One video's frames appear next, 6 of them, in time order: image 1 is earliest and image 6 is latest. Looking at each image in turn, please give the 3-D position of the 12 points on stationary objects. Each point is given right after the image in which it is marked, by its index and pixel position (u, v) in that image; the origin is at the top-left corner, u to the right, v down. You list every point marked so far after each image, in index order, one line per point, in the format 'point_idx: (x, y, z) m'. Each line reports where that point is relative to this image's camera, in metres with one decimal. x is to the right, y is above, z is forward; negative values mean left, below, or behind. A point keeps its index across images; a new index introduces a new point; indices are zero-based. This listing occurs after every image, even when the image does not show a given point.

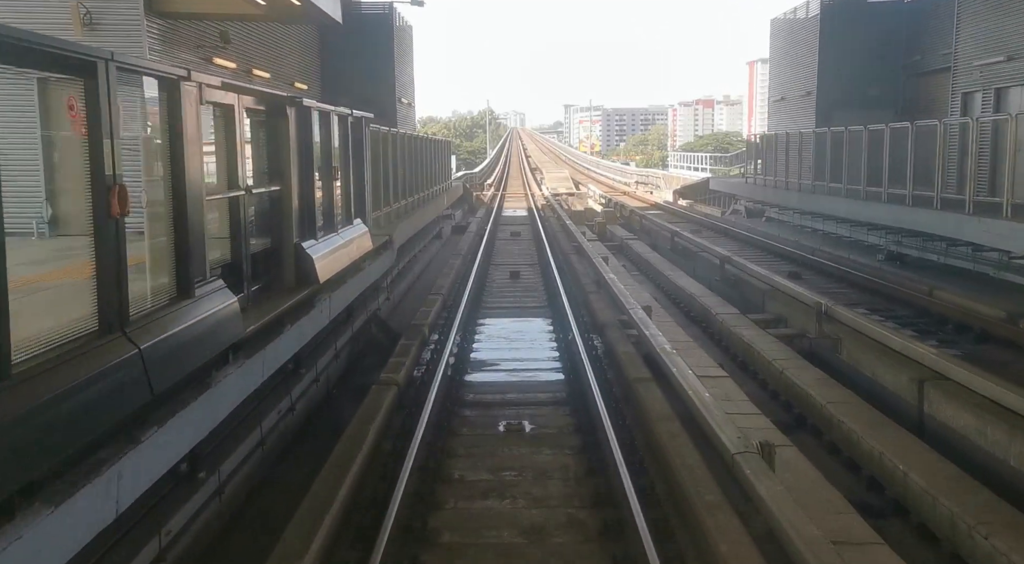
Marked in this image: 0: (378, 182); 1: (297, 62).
0: (-1.8, +1.3, +12.8) m
1: (-4.1, +4.2, +18.9) m
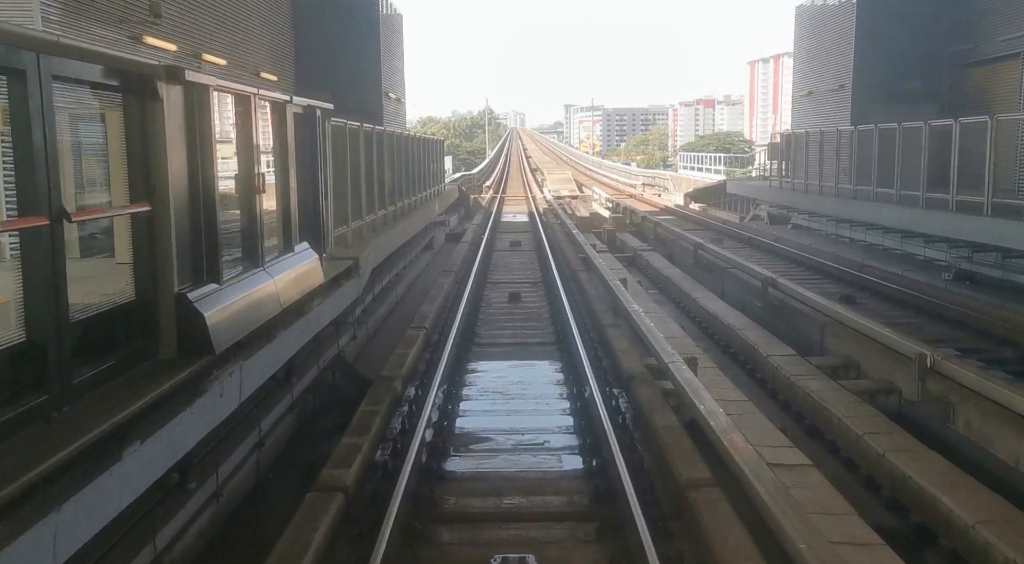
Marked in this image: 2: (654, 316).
0: (-1.8, +1.0, +10.4) m
1: (-4.1, +3.9, +16.5) m
2: (+1.7, -0.4, +11.8) m
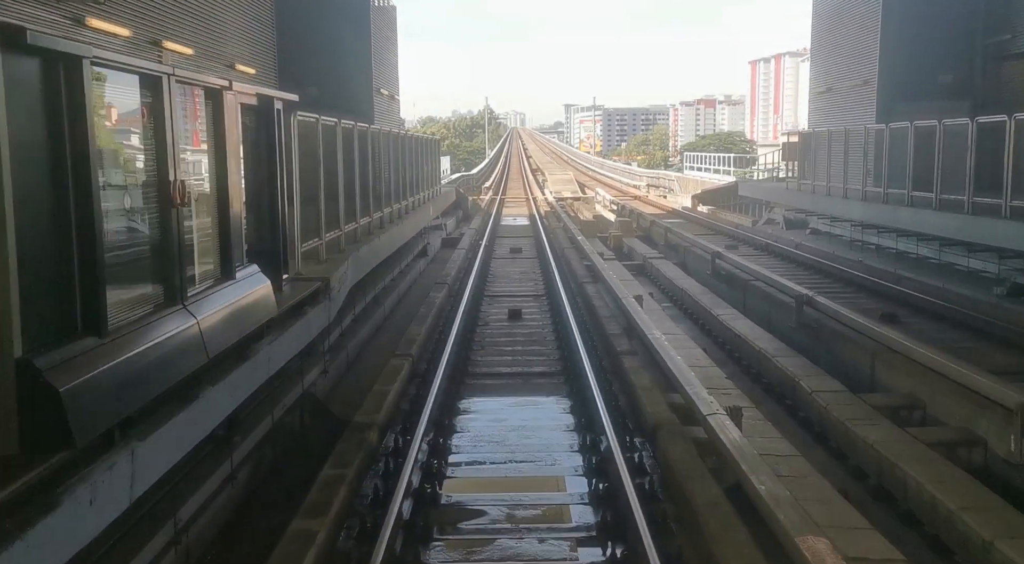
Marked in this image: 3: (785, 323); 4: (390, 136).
0: (-1.8, +0.8, +9.0) m
1: (-4.1, +3.7, +15.0) m
2: (+1.7, -0.6, +10.3) m
3: (+3.2, -0.5, +11.6) m
4: (-2.0, +2.4, +16.5) m
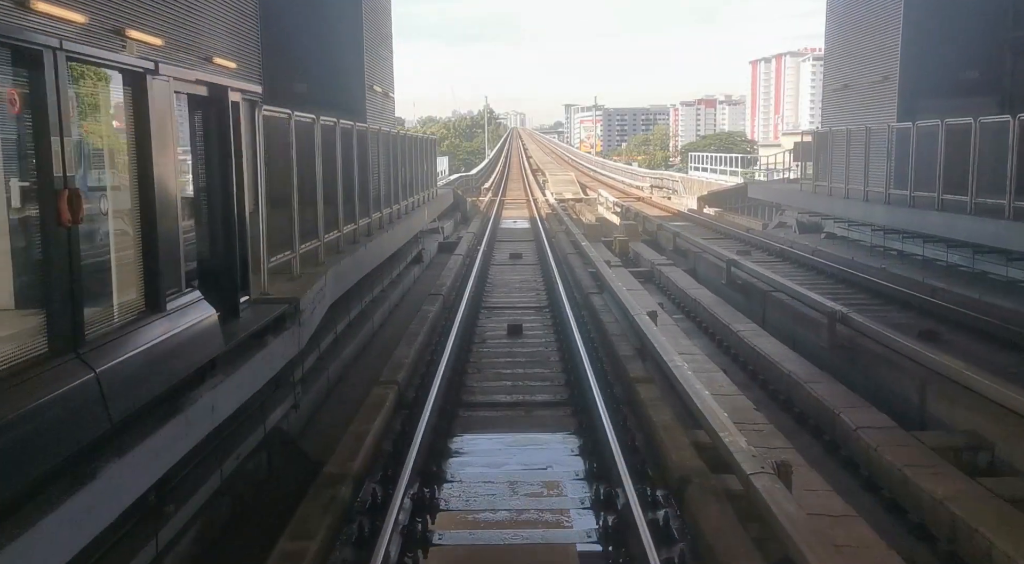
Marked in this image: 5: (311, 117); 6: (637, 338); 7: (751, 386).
0: (-1.8, +0.6, +7.9) m
1: (-4.1, +3.6, +14.0) m
2: (+1.7, -0.8, +9.3) m
3: (+3.2, -0.6, +10.6) m
4: (-2.0, +2.3, +15.4) m
5: (-1.8, +1.5, +8.7) m
6: (+1.2, -0.6, +9.8) m
7: (+2.3, -1.0, +9.5) m
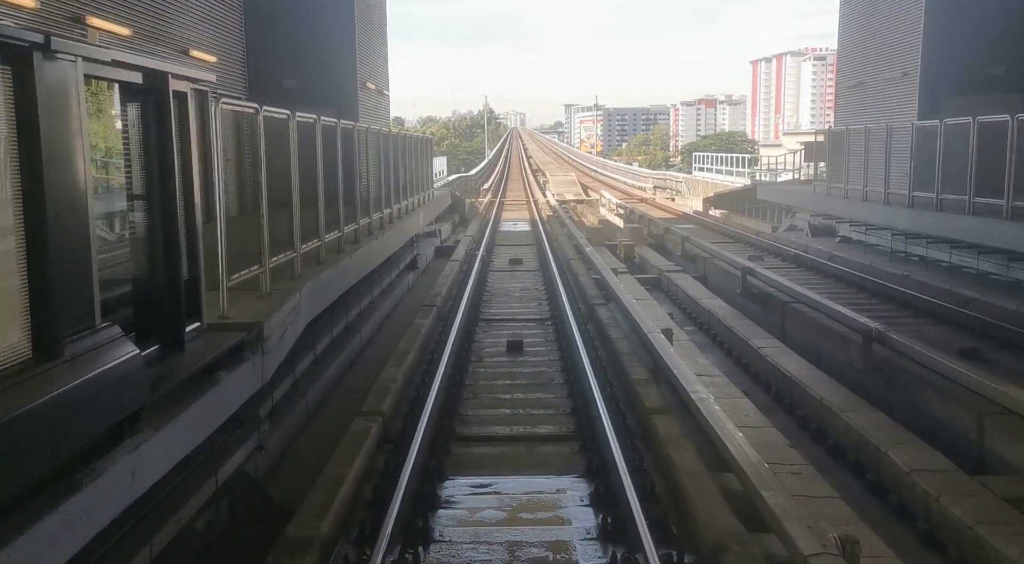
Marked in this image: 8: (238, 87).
0: (-1.8, +0.5, +7.0) m
1: (-4.1, +3.4, +13.0) m
2: (+1.7, -0.9, +8.3) m
3: (+3.2, -0.7, +9.6) m
4: (-2.0, +2.2, +14.5) m
5: (-1.8, +1.3, +7.8) m
6: (+1.2, -0.7, +8.9) m
7: (+2.3, -1.1, +8.6) m
8: (-4.1, +2.9, +14.7) m
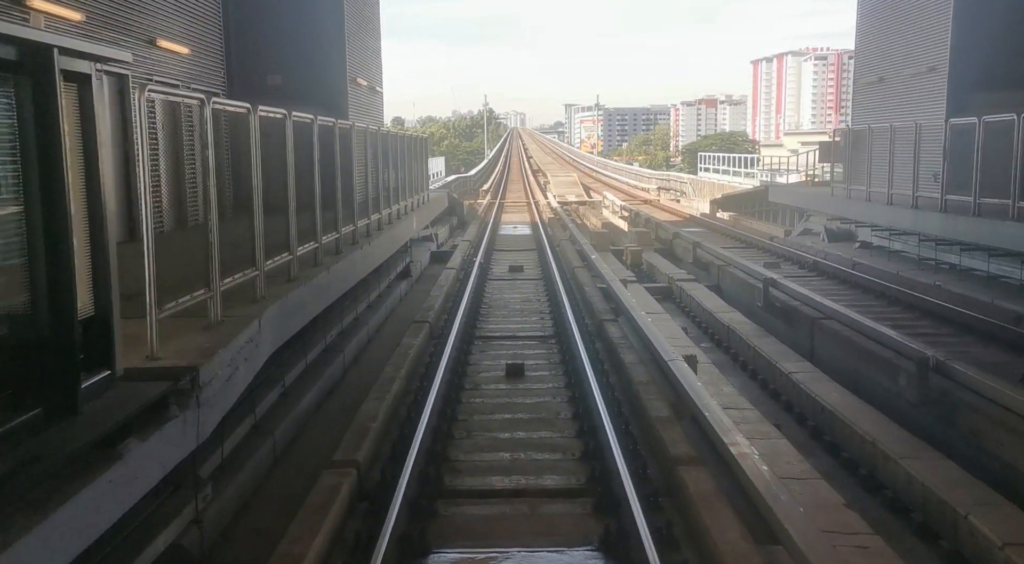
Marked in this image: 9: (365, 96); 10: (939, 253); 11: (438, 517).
0: (-1.8, +0.4, +5.8) m
1: (-4.1, +3.3, +11.9) m
2: (+1.7, -1.0, +7.2) m
3: (+3.2, -0.9, +8.5) m
4: (-2.0, +2.0, +13.3) m
5: (-1.8, +1.2, +6.7) m
6: (+1.2, -0.8, +7.7) m
7: (+2.3, -1.3, +7.4) m
8: (-4.1, +2.7, +13.5) m
9: (-2.9, +3.7, +19.6) m
10: (+6.4, +0.4, +14.8) m
11: (-0.4, -1.3, +5.6) m
